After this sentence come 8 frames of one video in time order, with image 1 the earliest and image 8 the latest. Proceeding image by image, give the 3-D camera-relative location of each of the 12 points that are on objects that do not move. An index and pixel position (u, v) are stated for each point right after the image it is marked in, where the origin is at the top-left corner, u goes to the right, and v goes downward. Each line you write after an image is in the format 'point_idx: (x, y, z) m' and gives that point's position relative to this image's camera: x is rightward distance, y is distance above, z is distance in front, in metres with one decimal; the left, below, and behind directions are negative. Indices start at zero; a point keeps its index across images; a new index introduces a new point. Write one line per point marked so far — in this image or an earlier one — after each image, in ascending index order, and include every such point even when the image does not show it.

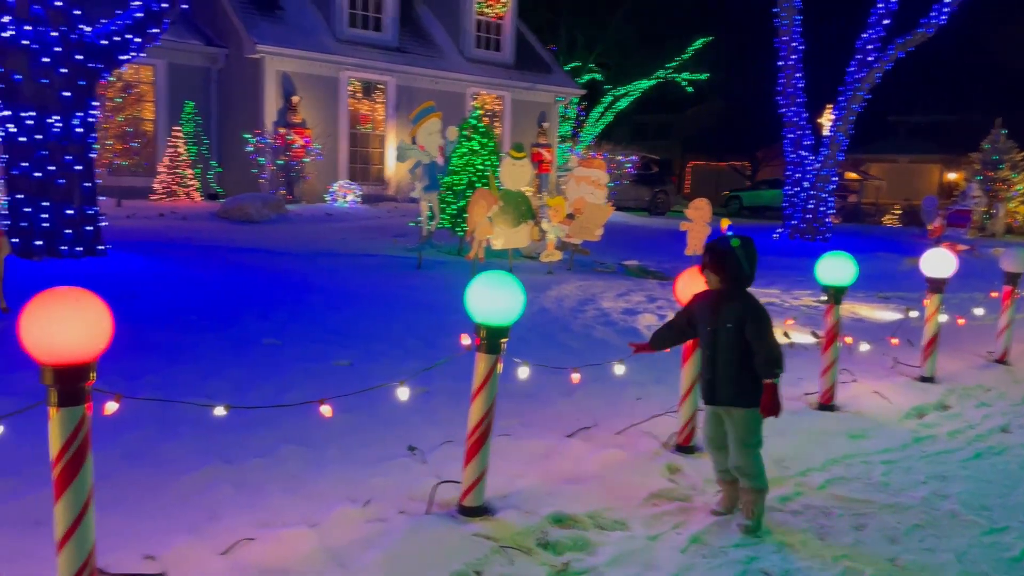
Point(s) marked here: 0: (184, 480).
0: (-1.5, -0.9, +3.9) m
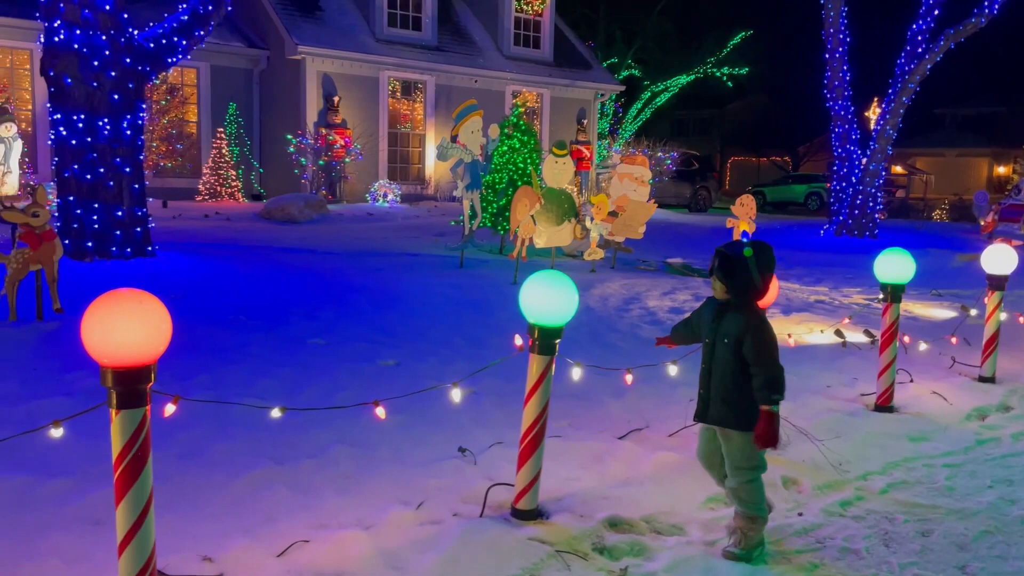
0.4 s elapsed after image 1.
0: (-1.3, -0.9, +3.9) m
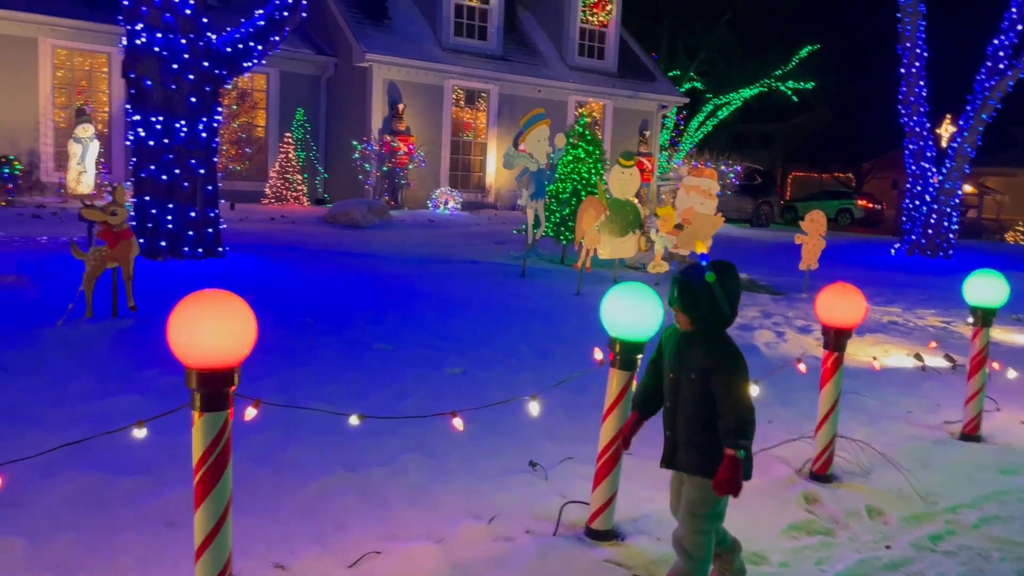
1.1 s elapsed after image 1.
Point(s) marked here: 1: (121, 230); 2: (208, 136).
0: (-0.9, -0.9, +3.9) m
1: (-2.9, +0.4, +6.2) m
2: (-2.9, +1.5, +8.2) m
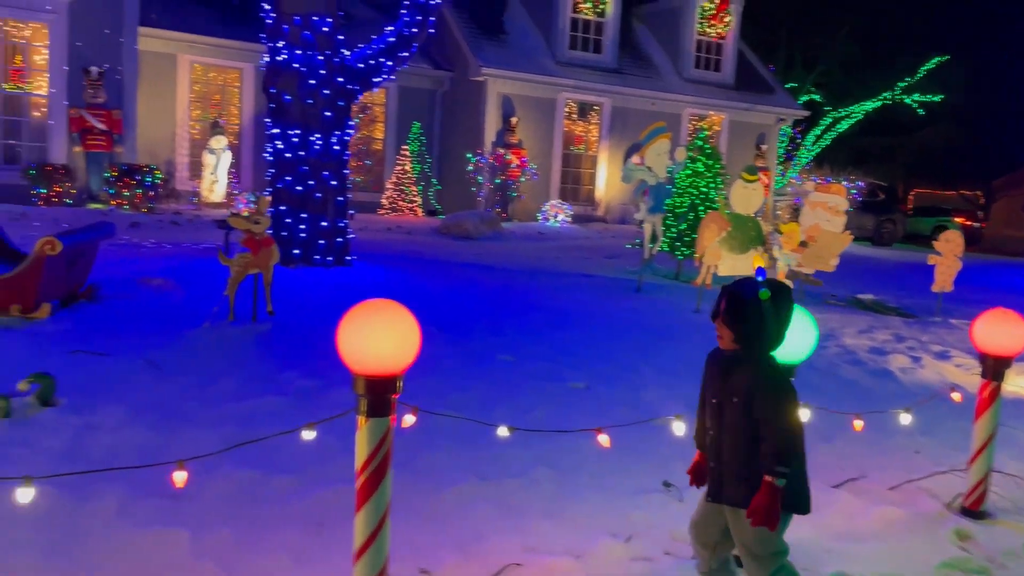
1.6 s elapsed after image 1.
0: (-0.3, -1.0, +3.9) m
1: (-1.9, +0.4, +6.5) m
2: (-1.7, +1.4, +8.5) m
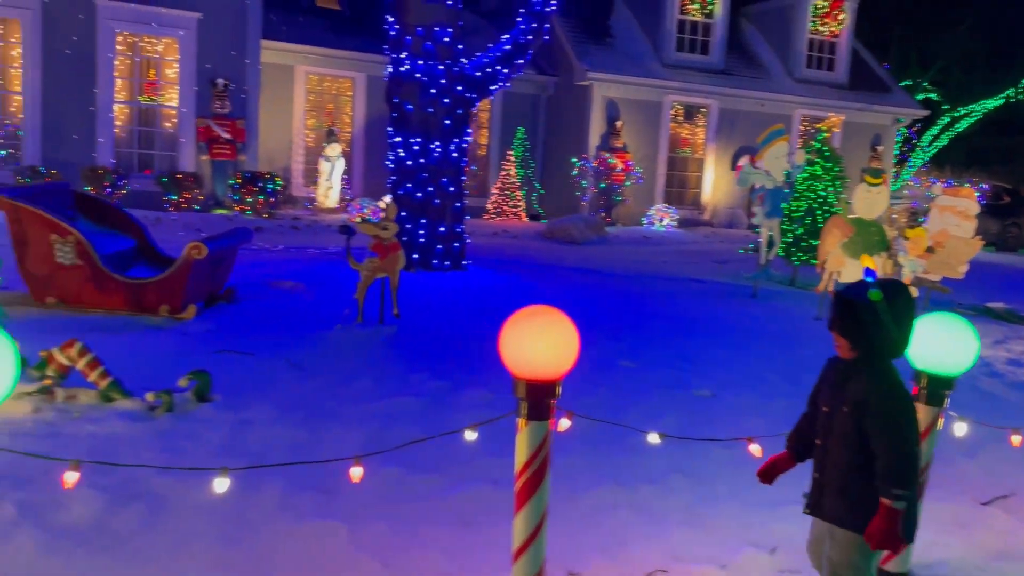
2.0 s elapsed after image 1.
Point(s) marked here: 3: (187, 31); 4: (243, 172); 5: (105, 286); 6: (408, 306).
0: (+0.3, -1.0, +4.0) m
1: (-1.0, +0.4, +6.7) m
2: (-0.6, +1.4, +8.7) m
3: (-5.7, +4.5, +14.7) m
4: (-4.9, +2.1, +15.4) m
5: (-3.1, 0.0, +6.4) m
6: (-0.9, -0.1, +7.3) m
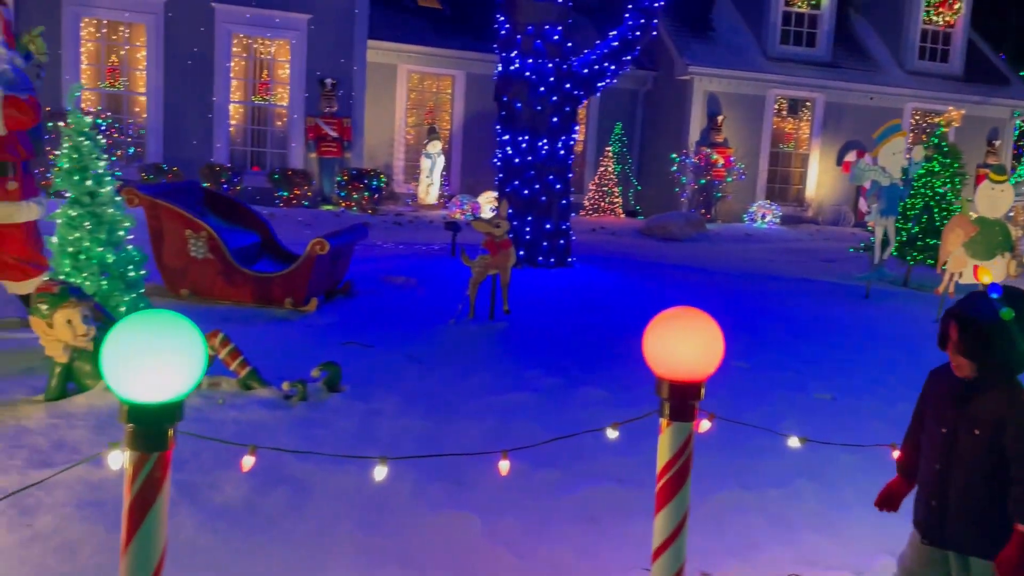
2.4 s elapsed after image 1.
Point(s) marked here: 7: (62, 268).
0: (+0.9, -1.0, +4.0) m
1: (-0.1, +0.4, +6.8) m
2: (+0.6, +1.4, +8.7) m
3: (-3.9, +4.6, +15.3) m
4: (-3.0, +2.2, +15.8) m
5: (-2.2, +0.1, +6.7) m
6: (0.0, -0.1, +7.4) m
7: (-2.6, +0.1, +4.9) m
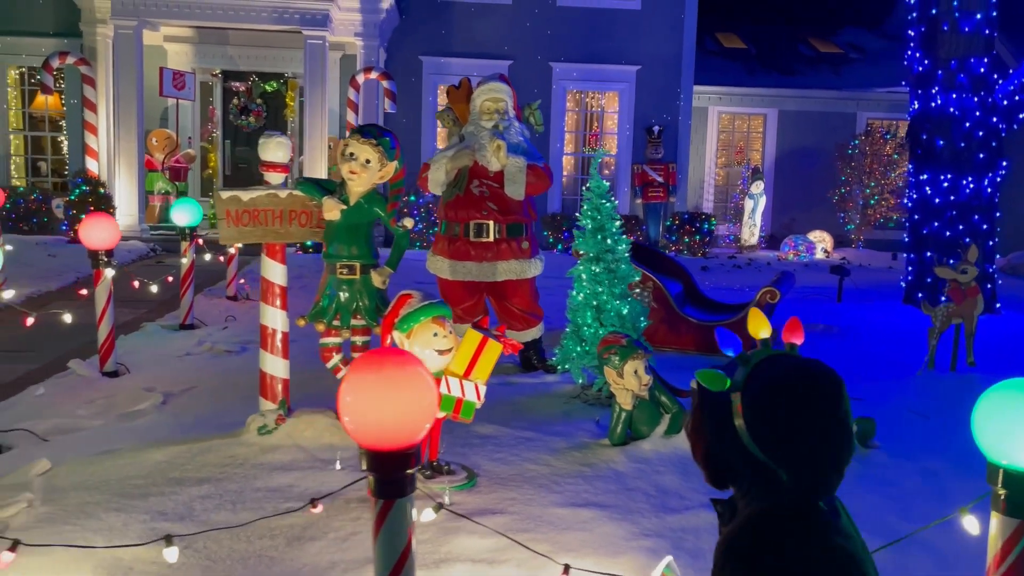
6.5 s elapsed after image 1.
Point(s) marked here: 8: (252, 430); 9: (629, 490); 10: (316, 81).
0: (+3.6, -1.2, +3.4) m
1: (+3.4, 0.0, +6.5) m
2: (+4.6, +0.9, +8.2) m
3: (+2.1, +3.8, +15.8) m
4: (+3.1, +1.4, +16.0) m
5: (+1.4, -0.3, +6.9) m
6: (+3.7, -0.5, +7.0) m
7: (+0.5, -0.2, +5.4) m
8: (-1.3, -0.7, +4.4) m
9: (+0.6, -1.0, +4.0) m
10: (-3.1, +3.3, +13.4) m
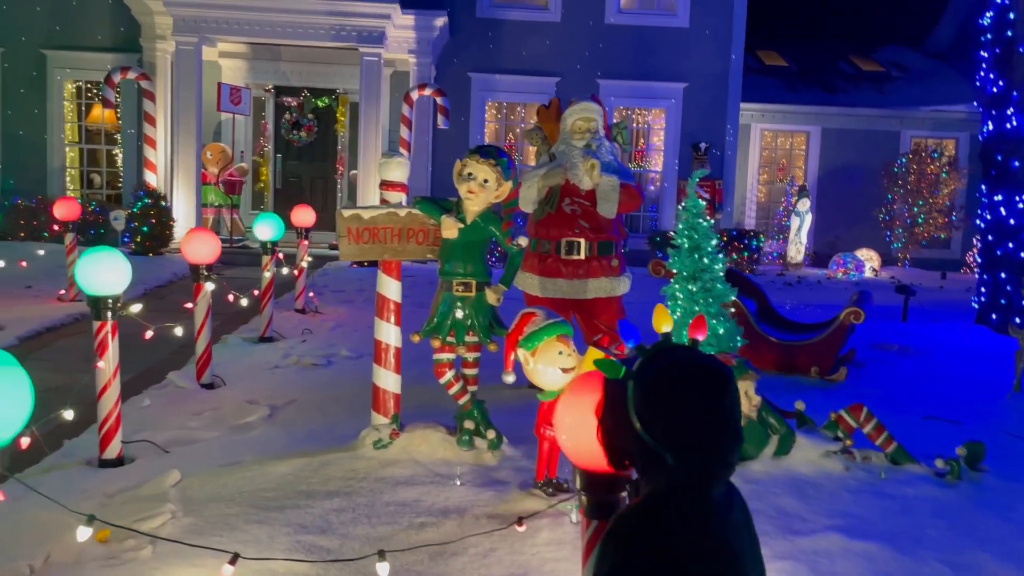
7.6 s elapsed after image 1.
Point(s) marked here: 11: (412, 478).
0: (+4.1, -1.4, +3.3) m
1: (+4.1, -0.2, +6.4) m
2: (+5.2, +0.7, +8.1) m
3: (+3.0, +3.5, +15.9) m
4: (+3.9, +1.1, +16.0) m
5: (+2.0, -0.5, +7.0) m
6: (+4.4, -0.7, +7.0) m
7: (+1.1, -0.3, +5.4) m
8: (-0.8, -0.8, +4.4) m
9: (+1.1, -1.1, +4.0) m
10: (-2.3, +3.0, +13.5) m
11: (-0.5, -0.9, +4.1) m
